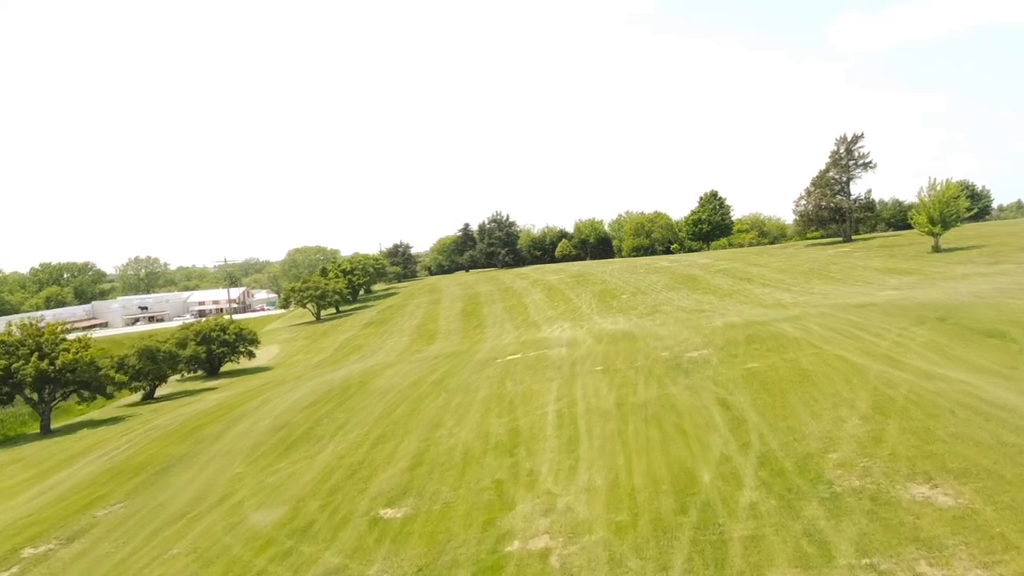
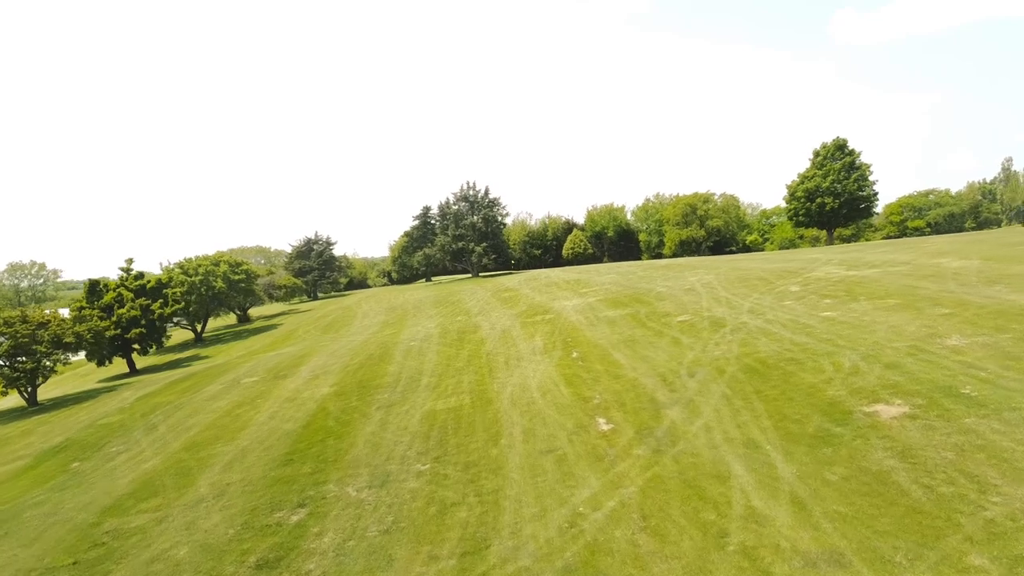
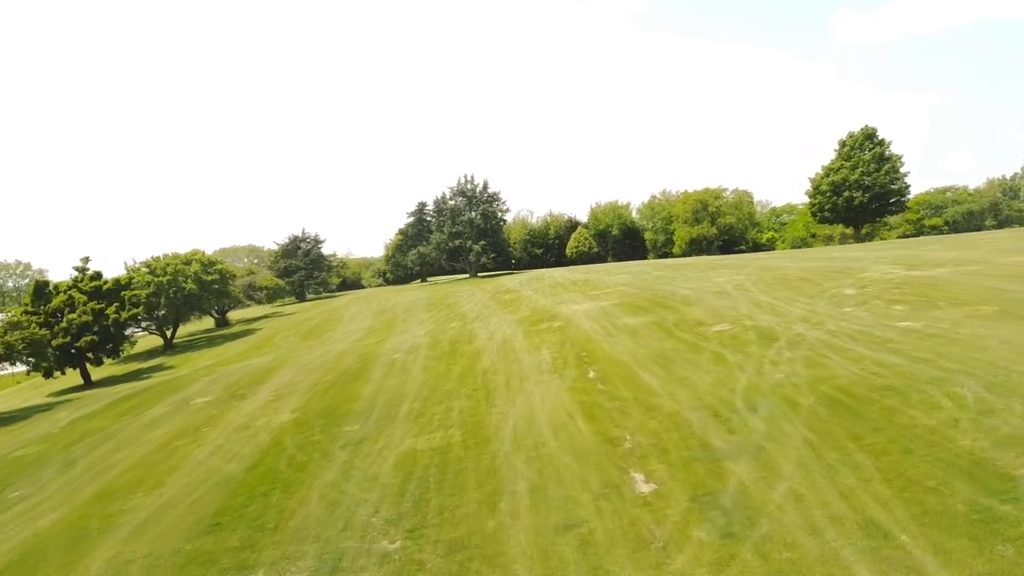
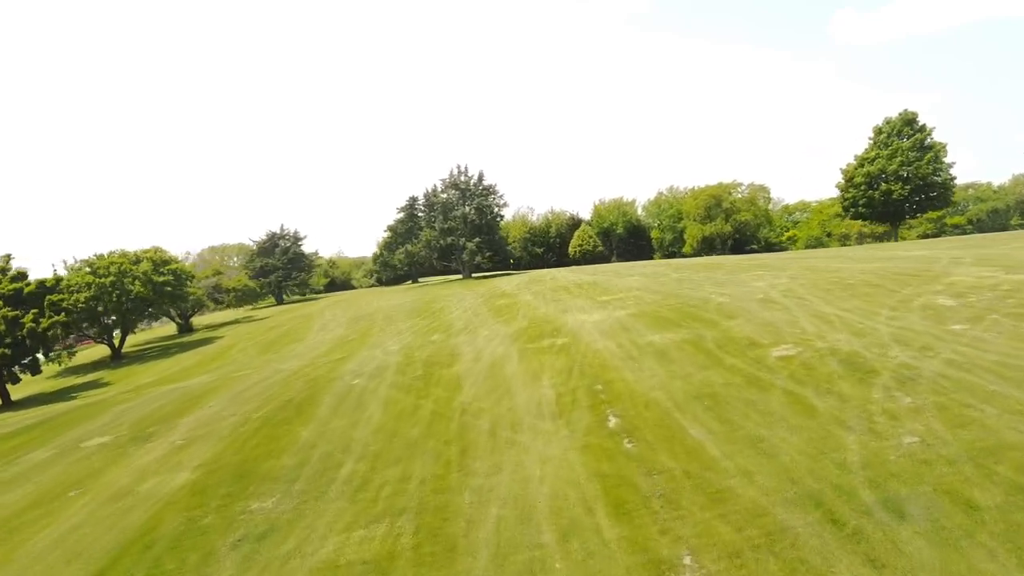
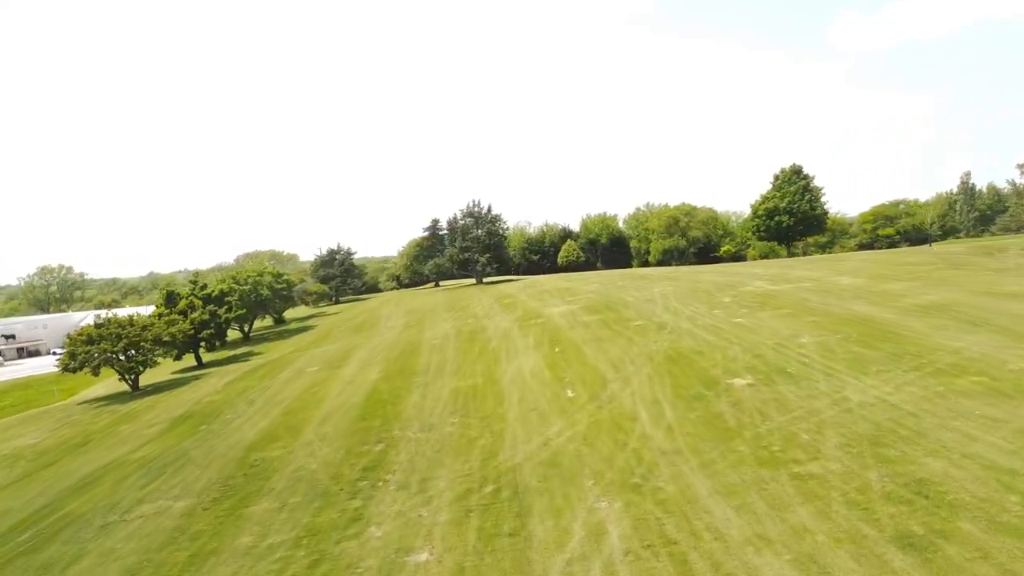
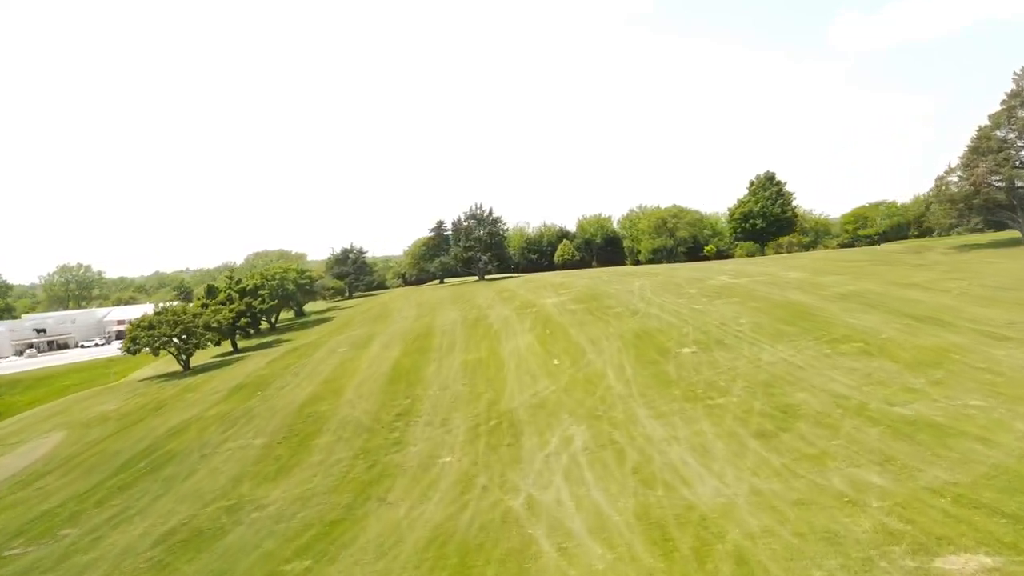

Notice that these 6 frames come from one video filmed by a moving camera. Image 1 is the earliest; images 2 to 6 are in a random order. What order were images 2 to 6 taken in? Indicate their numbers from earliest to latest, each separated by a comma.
6, 5, 2, 3, 4
